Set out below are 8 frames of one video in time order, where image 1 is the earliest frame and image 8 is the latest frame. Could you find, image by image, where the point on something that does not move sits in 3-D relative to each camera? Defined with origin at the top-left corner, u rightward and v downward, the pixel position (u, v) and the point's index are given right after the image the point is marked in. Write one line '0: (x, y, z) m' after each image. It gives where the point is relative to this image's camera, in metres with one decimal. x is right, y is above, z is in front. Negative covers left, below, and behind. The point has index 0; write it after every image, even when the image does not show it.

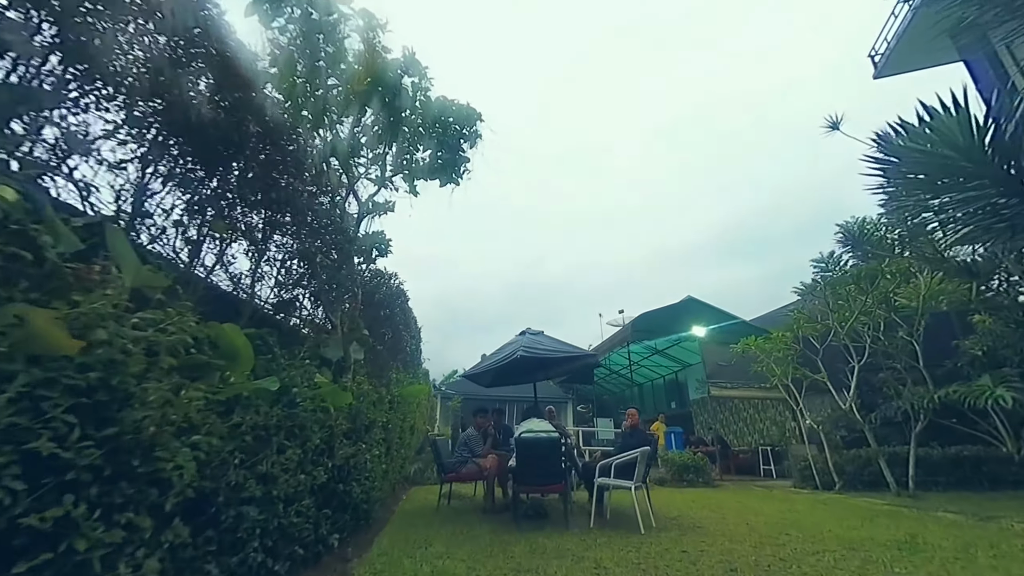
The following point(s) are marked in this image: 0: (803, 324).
0: (+6.2, -0.8, +10.0) m
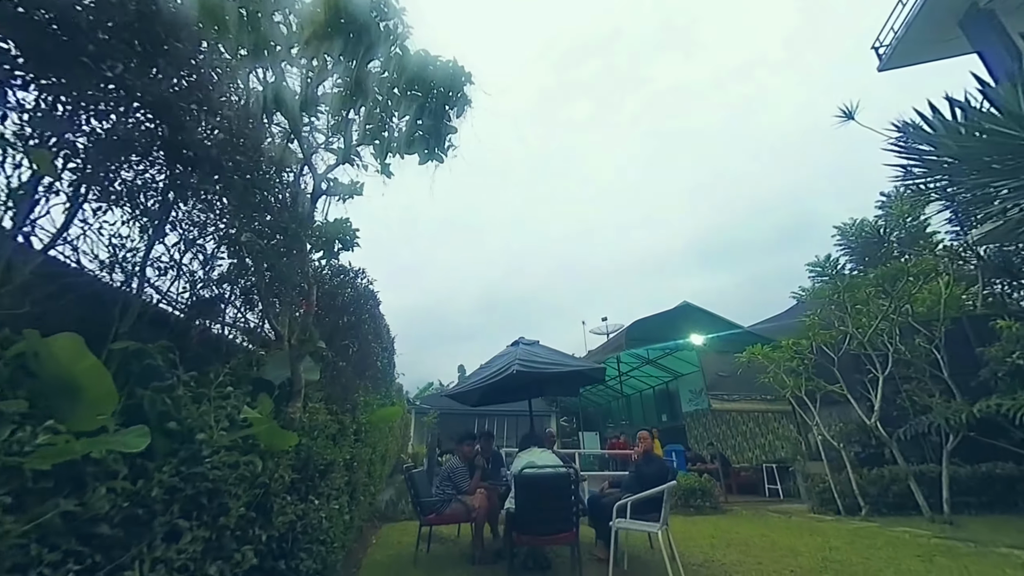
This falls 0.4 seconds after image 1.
0: (+6.0, -0.8, +9.2) m
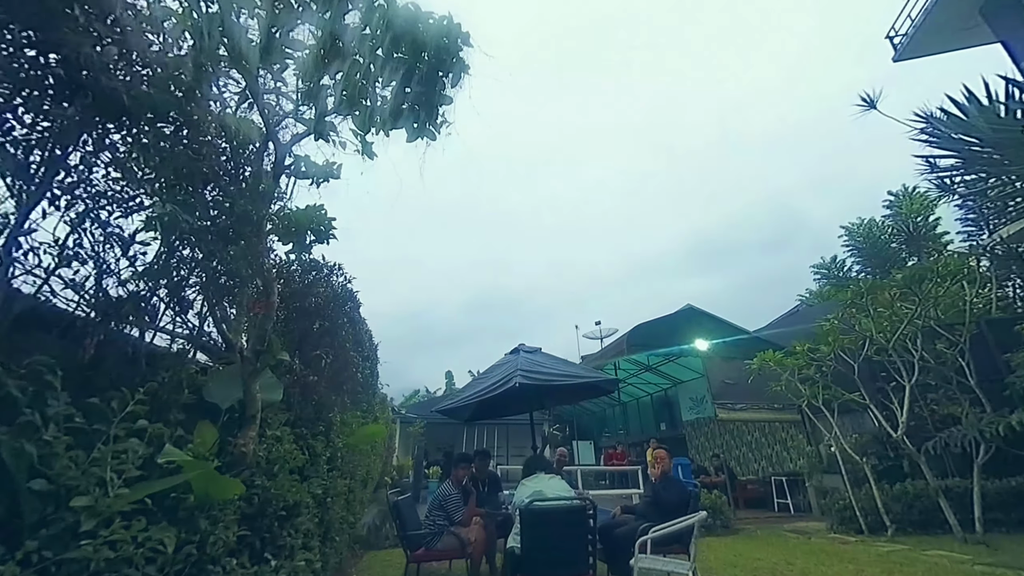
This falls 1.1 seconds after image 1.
0: (+5.9, -0.9, +8.6) m
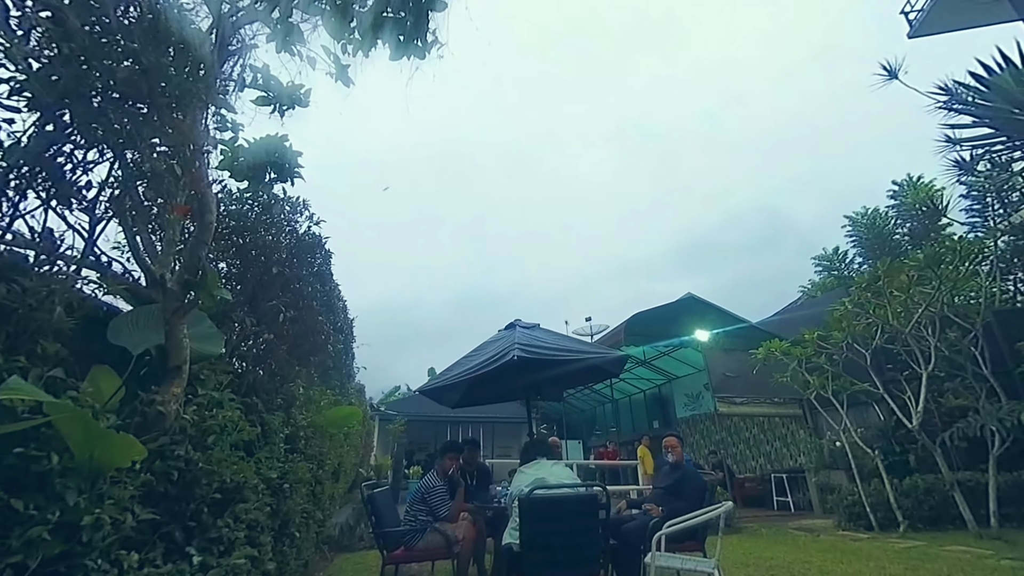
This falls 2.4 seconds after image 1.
0: (+5.8, -0.6, +8.2) m
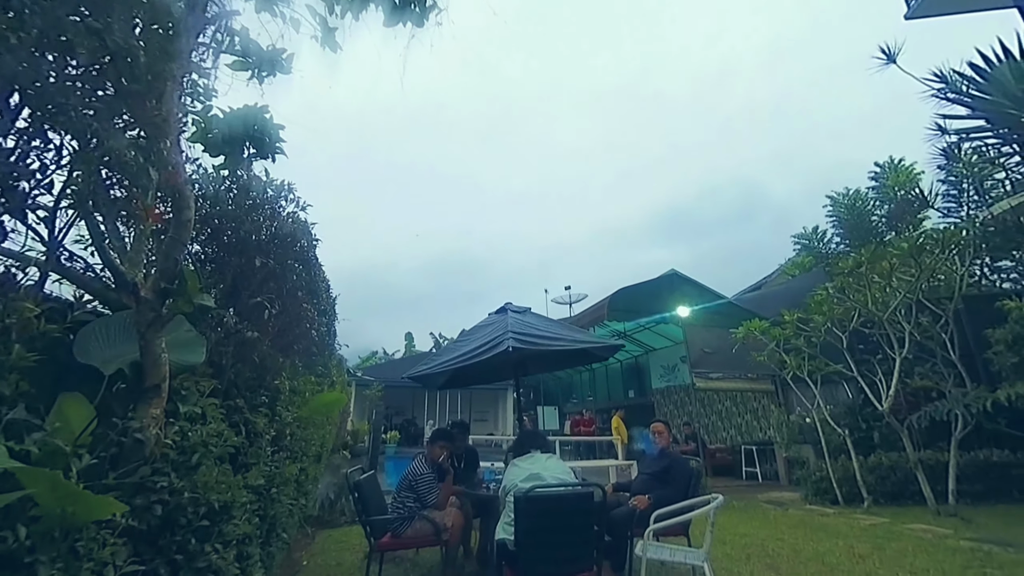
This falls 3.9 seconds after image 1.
0: (+5.5, -0.3, +8.3) m
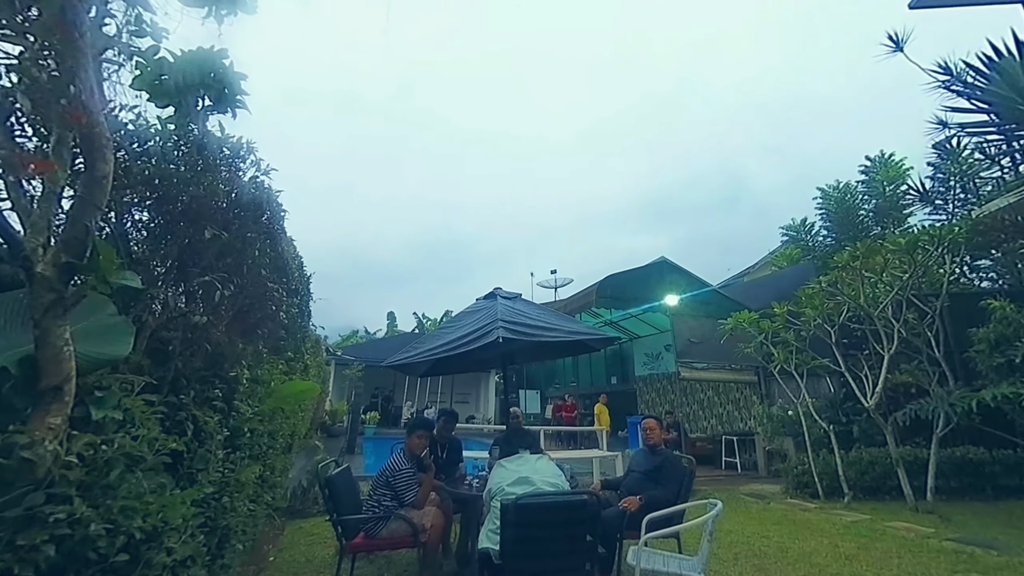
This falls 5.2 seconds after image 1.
0: (+5.3, -0.2, +8.2) m
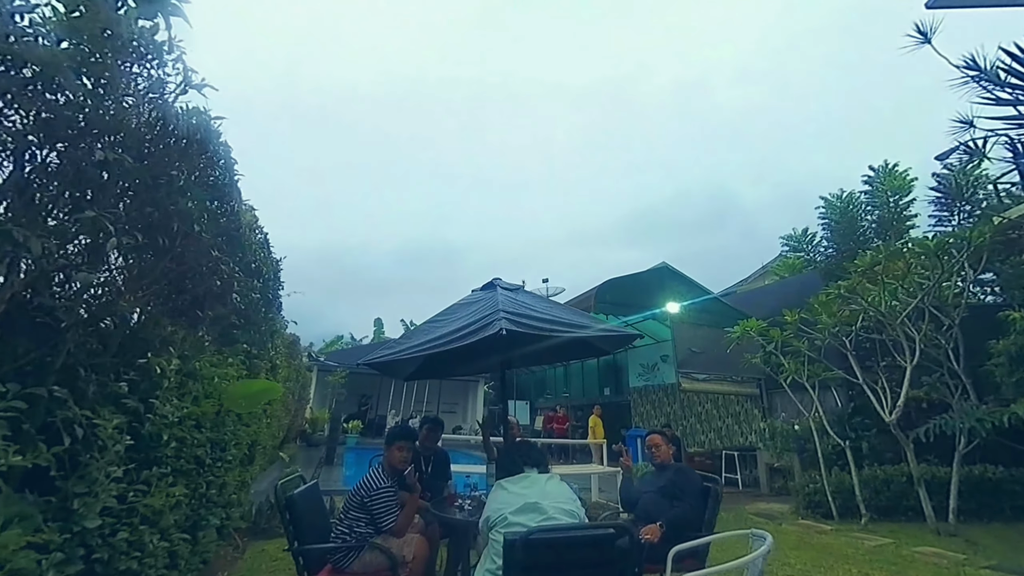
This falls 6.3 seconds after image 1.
0: (+5.2, -0.3, +7.7) m
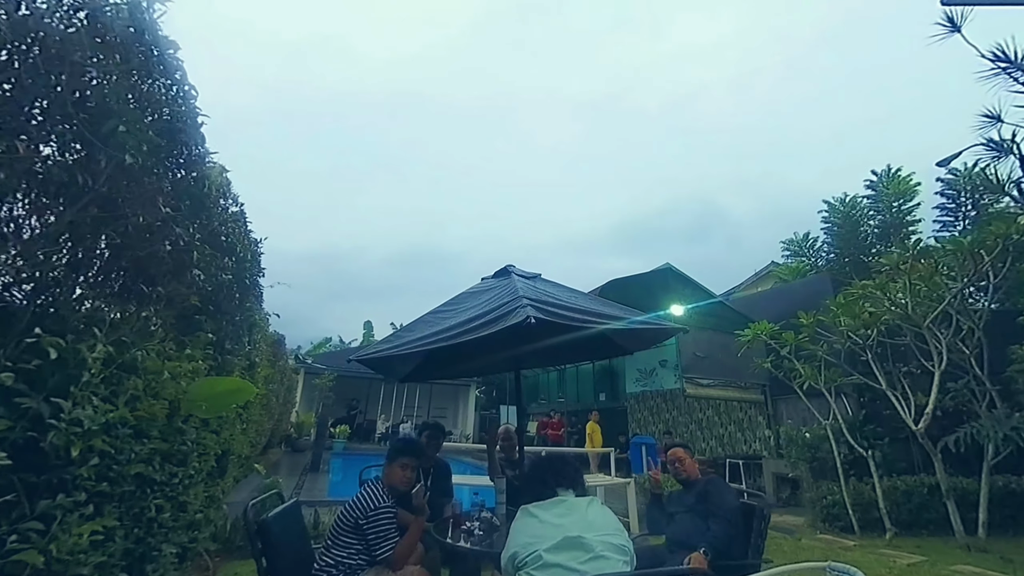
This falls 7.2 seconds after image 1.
0: (+5.2, -0.3, +7.3) m
